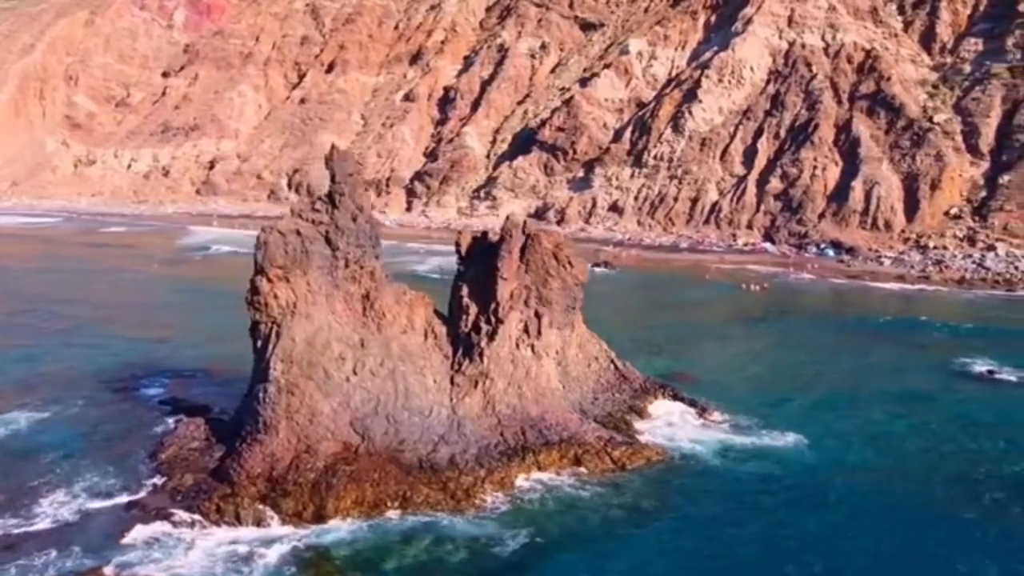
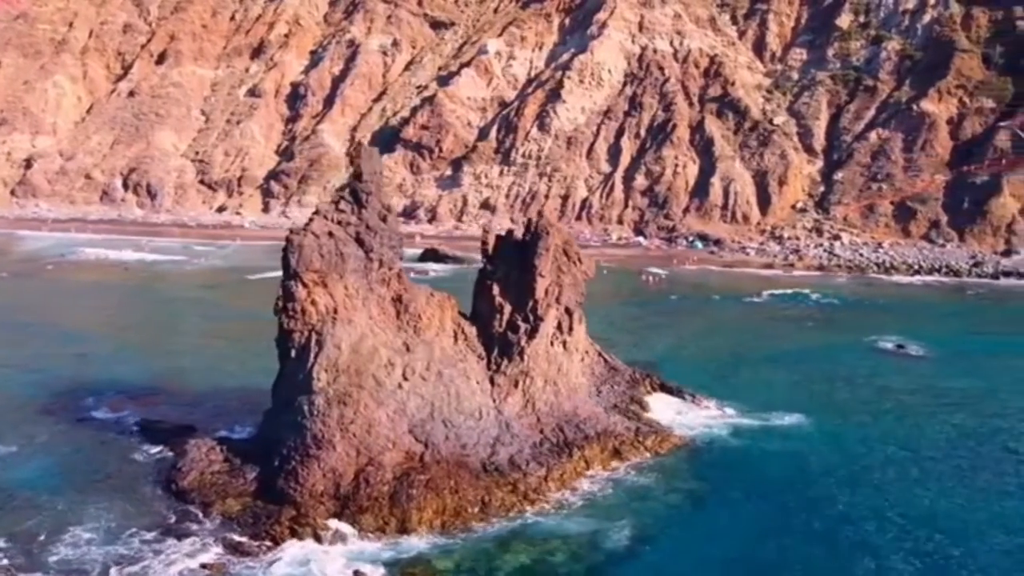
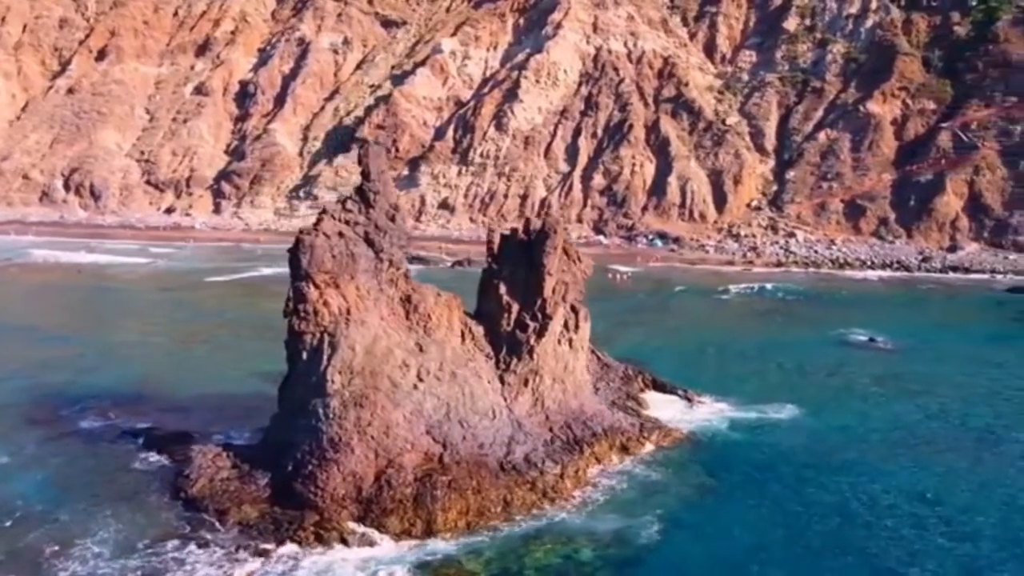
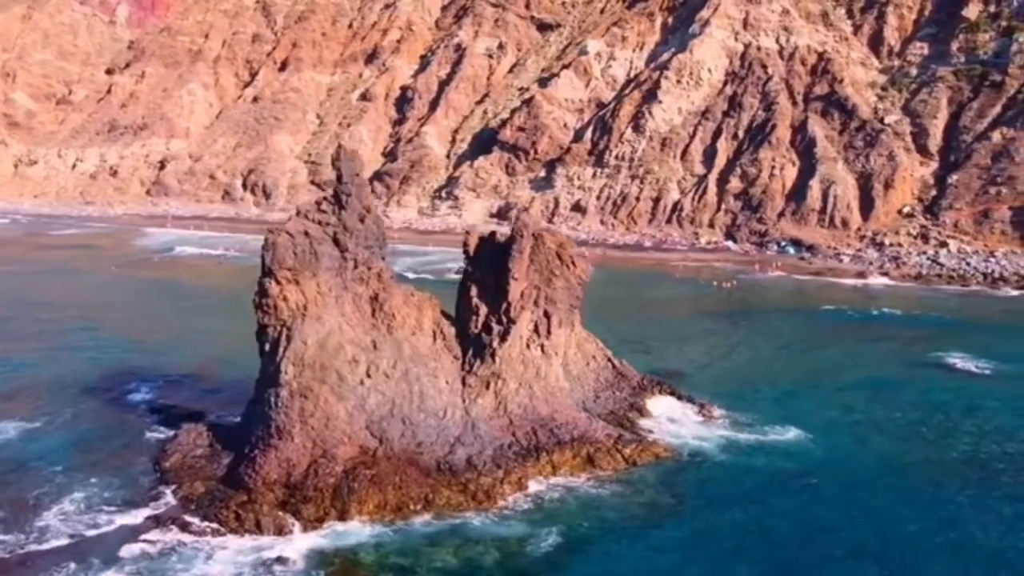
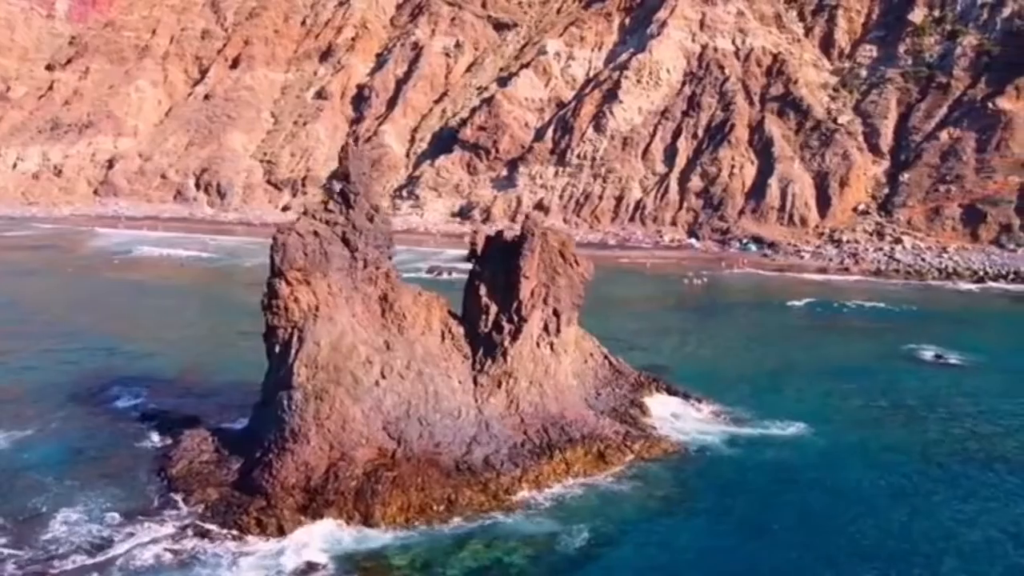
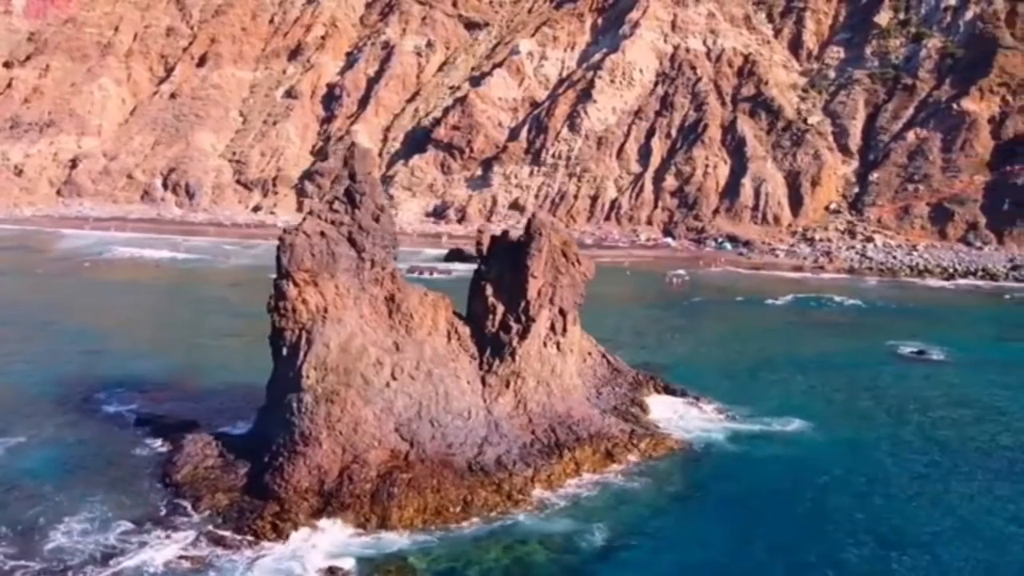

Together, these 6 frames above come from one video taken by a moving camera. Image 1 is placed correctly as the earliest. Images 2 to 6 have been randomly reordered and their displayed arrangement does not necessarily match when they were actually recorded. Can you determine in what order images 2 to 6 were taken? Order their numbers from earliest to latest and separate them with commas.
4, 5, 6, 2, 3
